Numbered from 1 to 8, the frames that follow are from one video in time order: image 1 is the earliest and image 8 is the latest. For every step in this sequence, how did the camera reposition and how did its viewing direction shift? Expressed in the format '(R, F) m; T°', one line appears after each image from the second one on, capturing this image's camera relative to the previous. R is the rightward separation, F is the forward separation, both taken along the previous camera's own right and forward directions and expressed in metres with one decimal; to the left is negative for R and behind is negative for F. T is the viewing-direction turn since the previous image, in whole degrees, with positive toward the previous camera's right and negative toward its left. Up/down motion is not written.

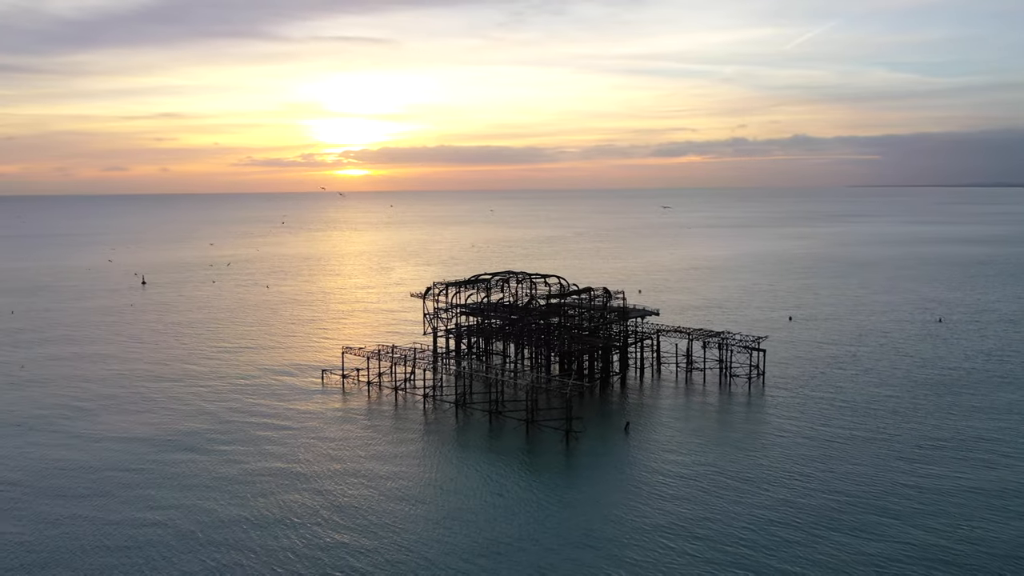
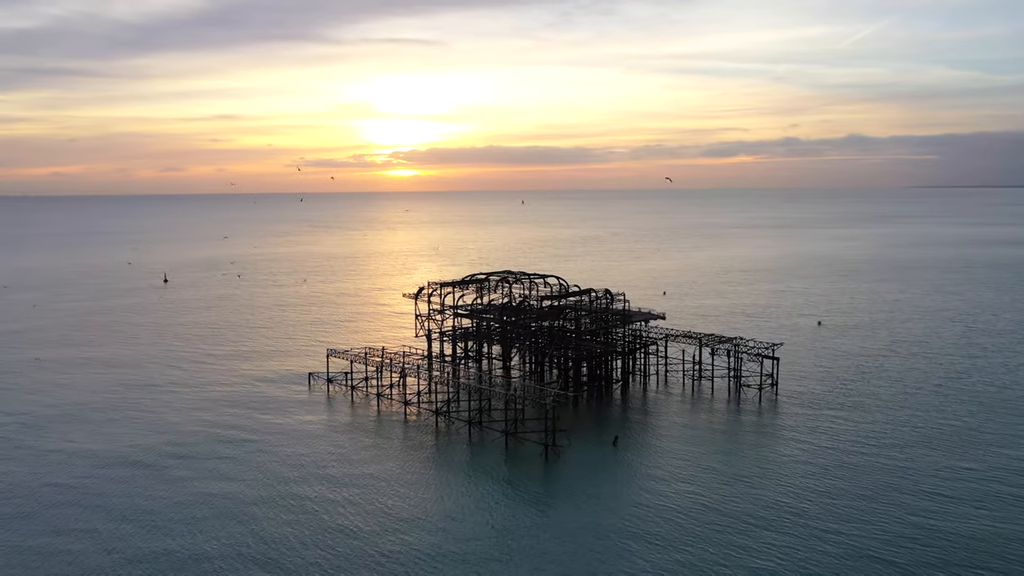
(+3.9, +4.6) m; -3°
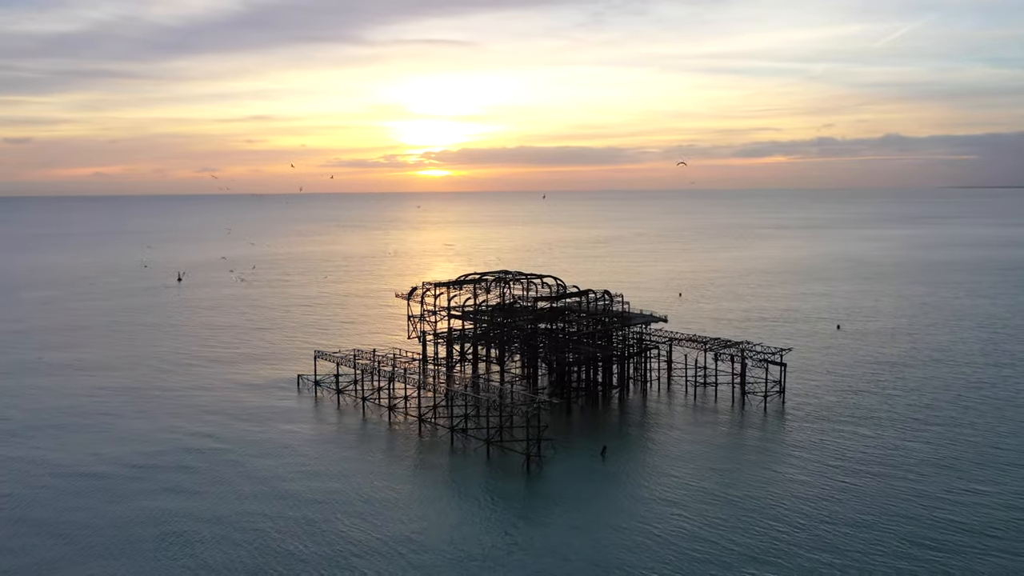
(+2.7, +2.9) m; -2°
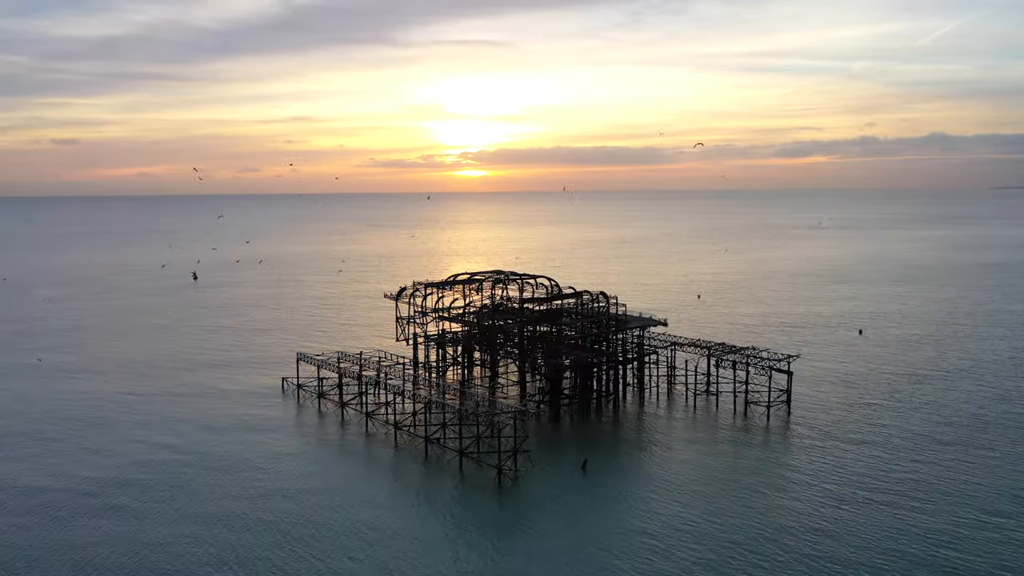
(+3.2, +3.3) m; -2°
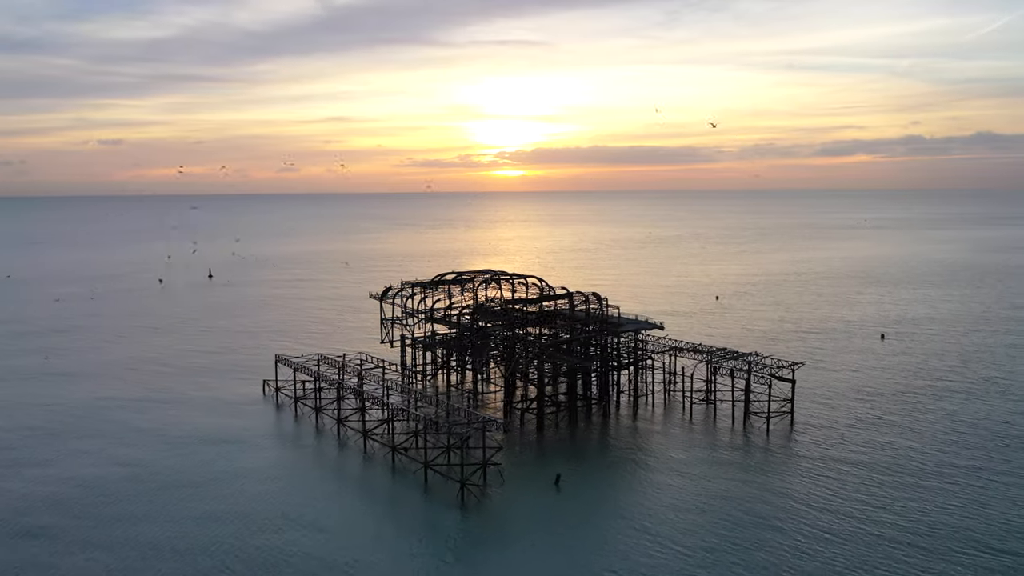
(+3.3, +3.3) m; -2°
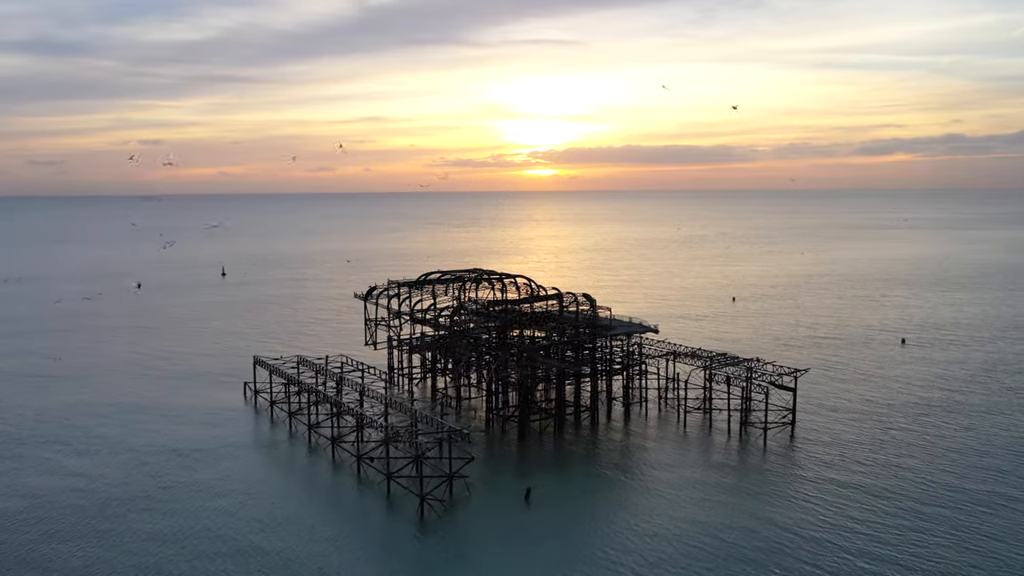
(+2.9, +2.9) m; -2°
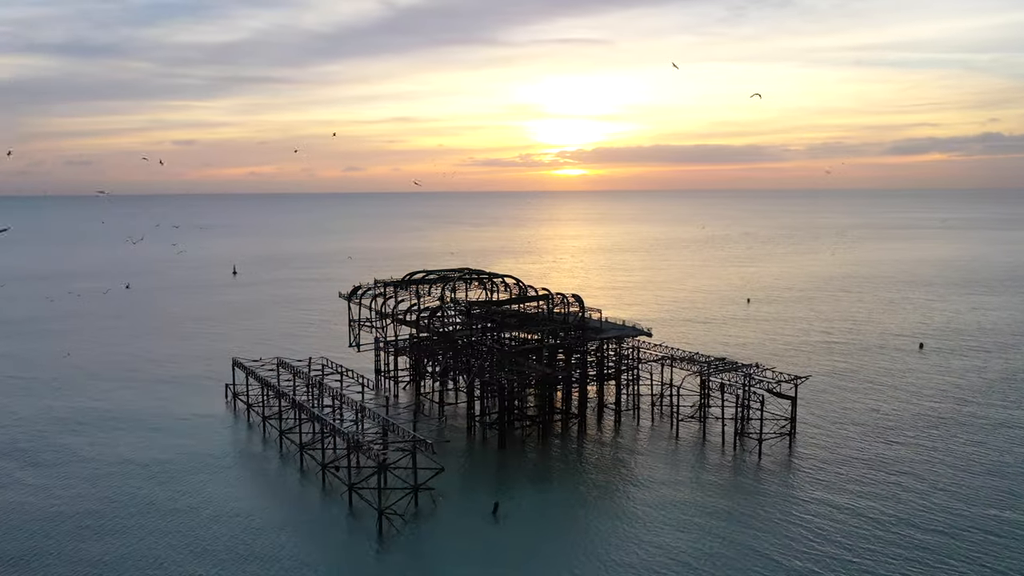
(+2.6, +2.5) m; -2°
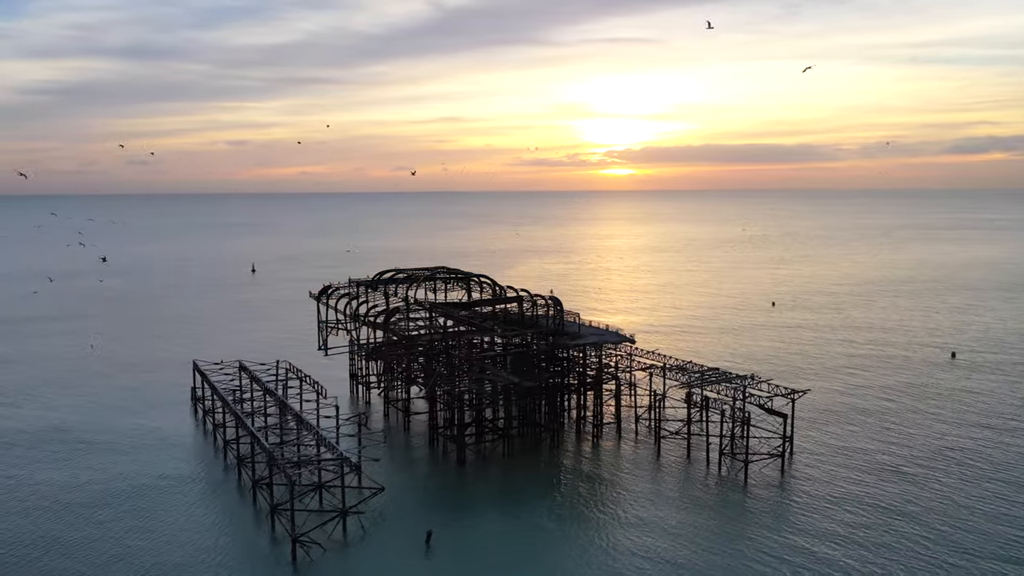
(+4.2, +4.3) m; -3°
